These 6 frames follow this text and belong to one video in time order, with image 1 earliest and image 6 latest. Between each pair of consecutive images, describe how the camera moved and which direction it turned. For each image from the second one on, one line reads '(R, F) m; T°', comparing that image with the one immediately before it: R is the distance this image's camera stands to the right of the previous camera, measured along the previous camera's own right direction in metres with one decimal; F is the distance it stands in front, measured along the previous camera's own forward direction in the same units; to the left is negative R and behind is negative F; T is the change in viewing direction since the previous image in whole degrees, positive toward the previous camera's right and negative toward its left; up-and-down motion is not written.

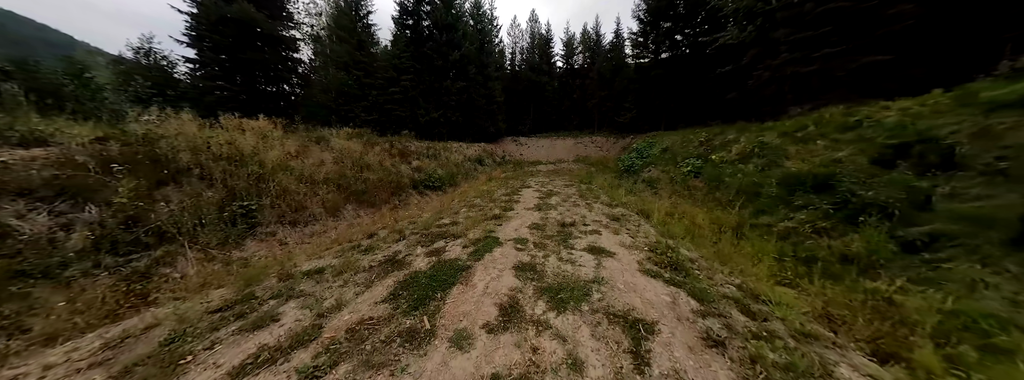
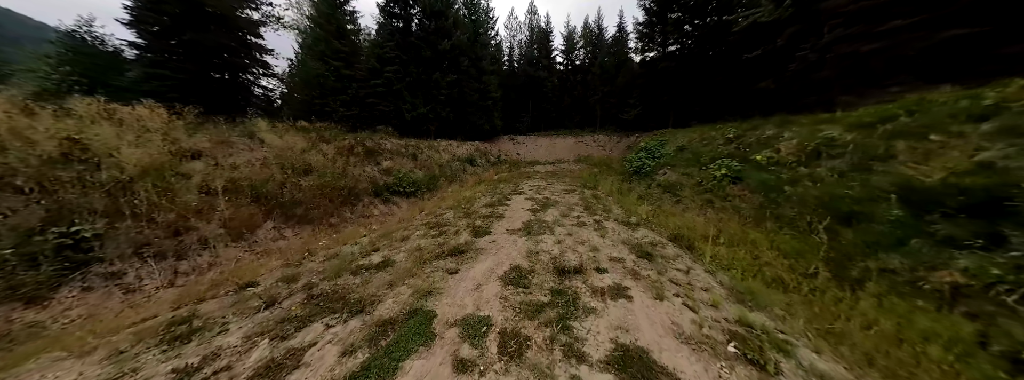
(+0.5, +2.3) m; 0°
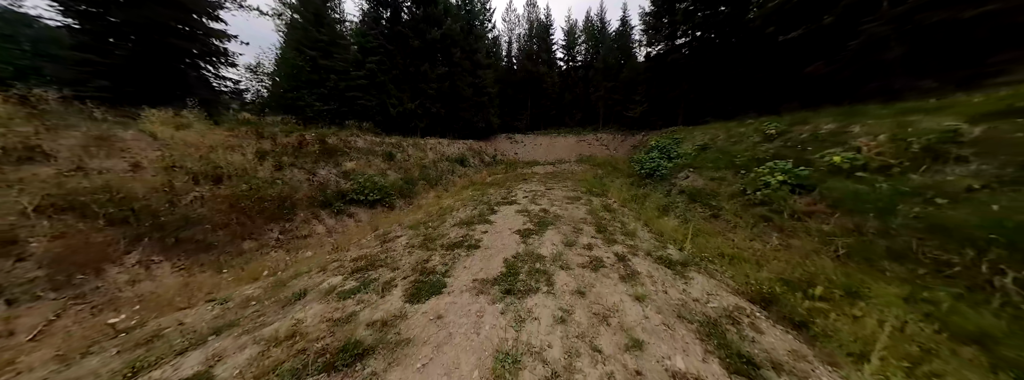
(+0.4, +2.0) m; 0°
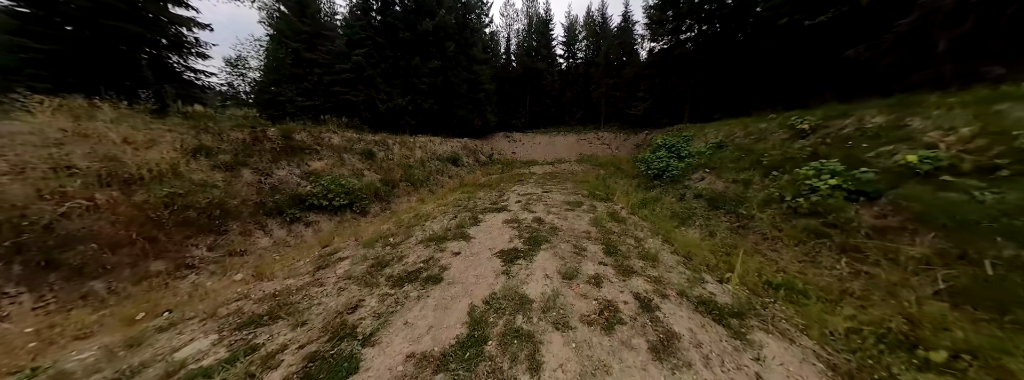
(+0.3, +1.2) m; 0°
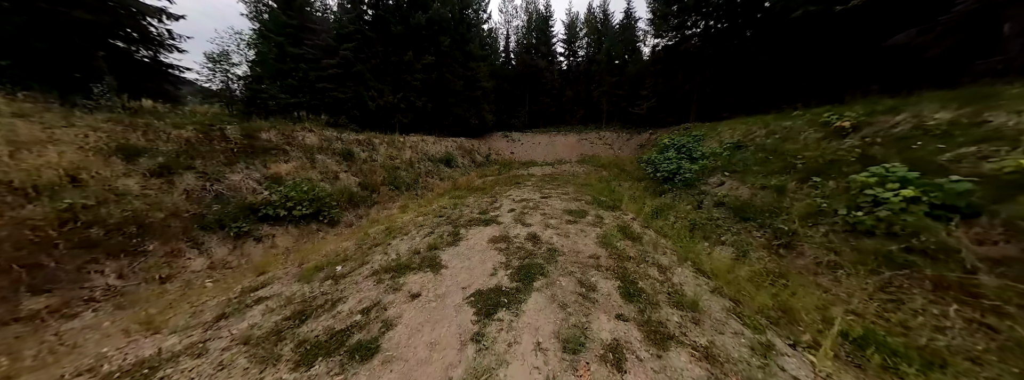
(+0.2, +1.0) m; 0°
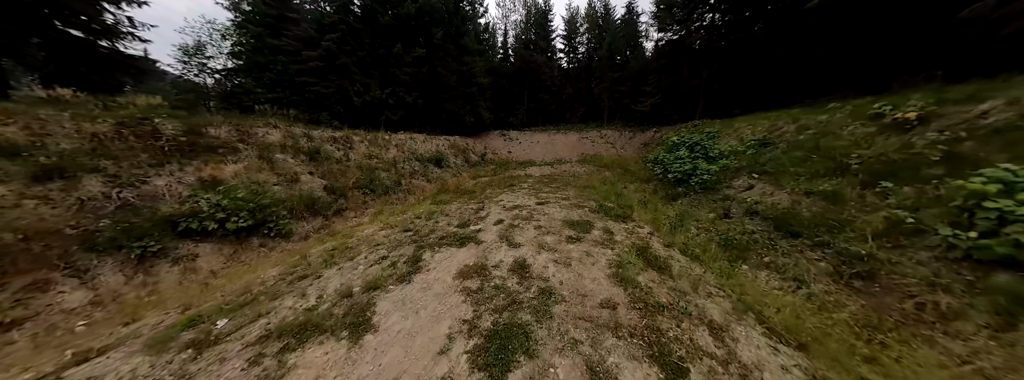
(+0.3, +1.1) m; 0°
